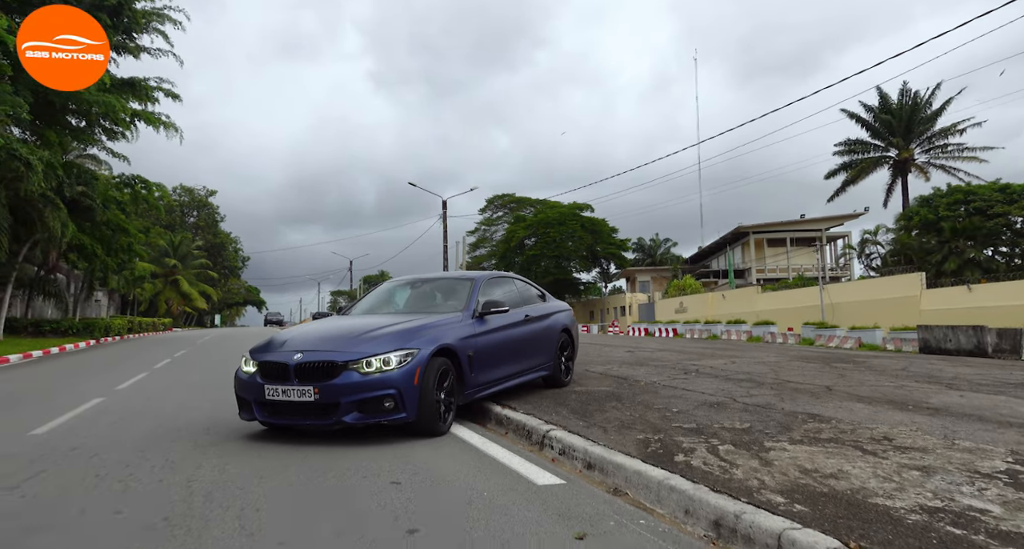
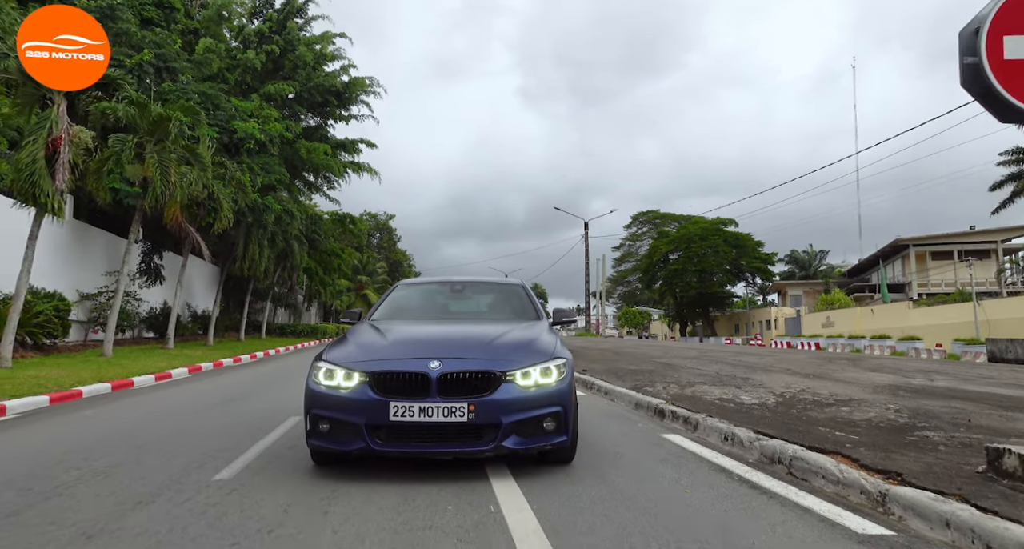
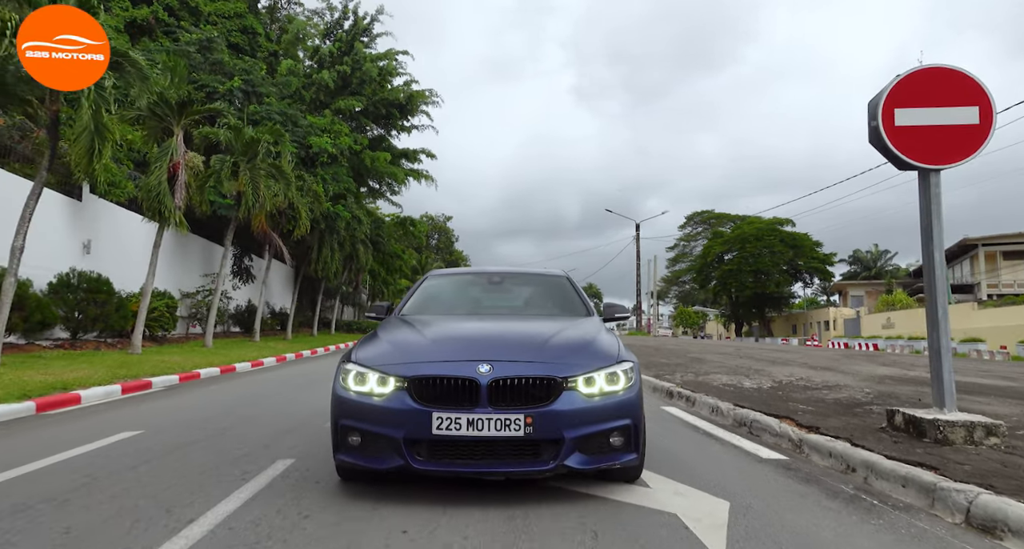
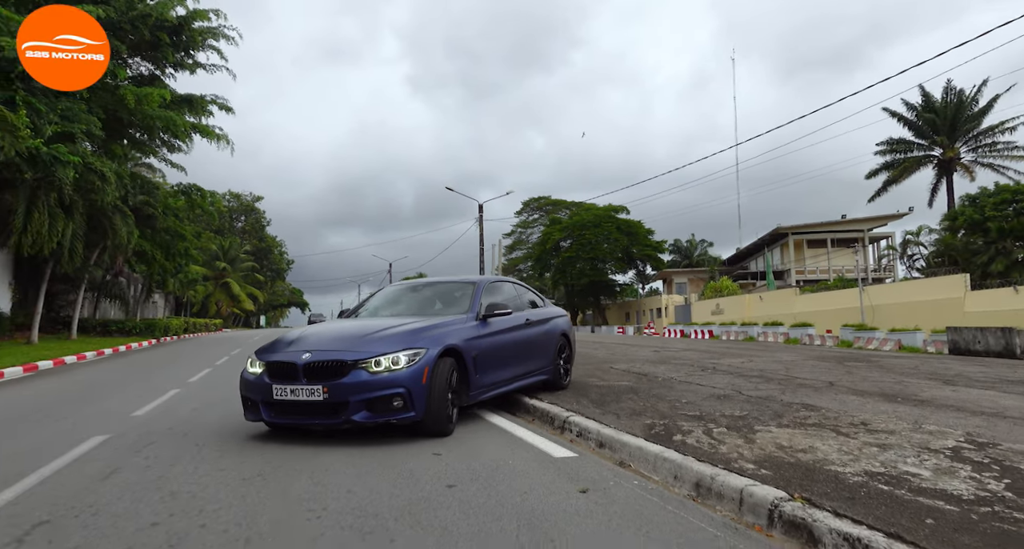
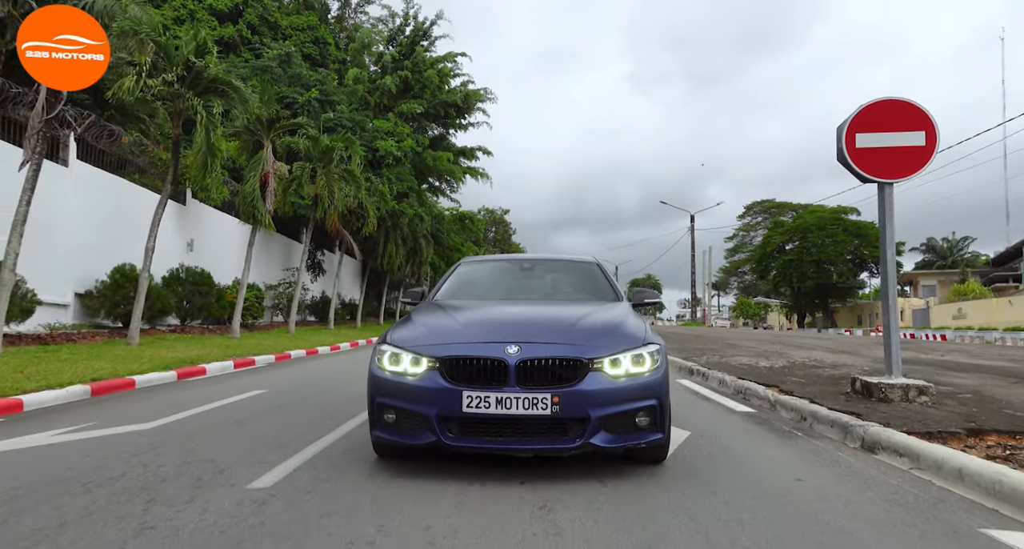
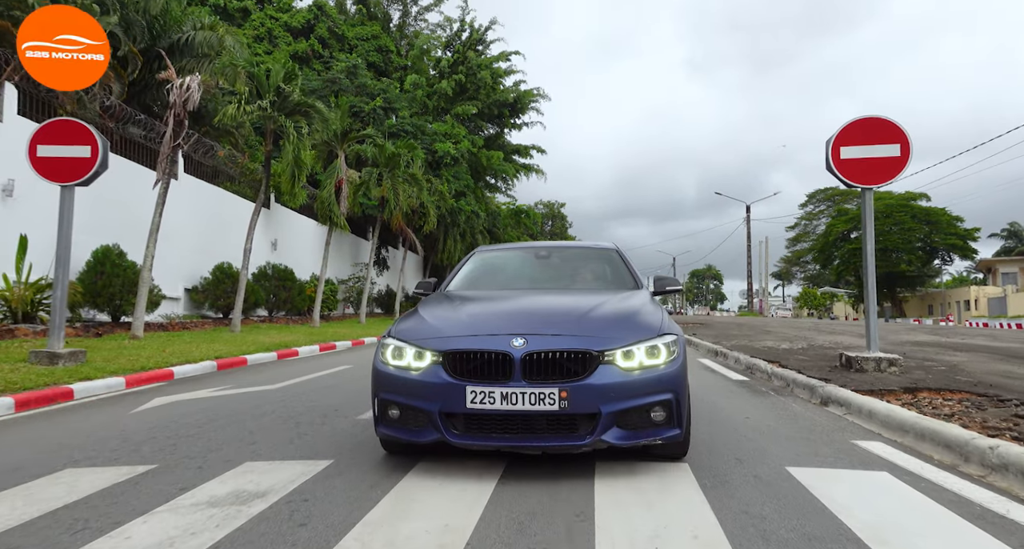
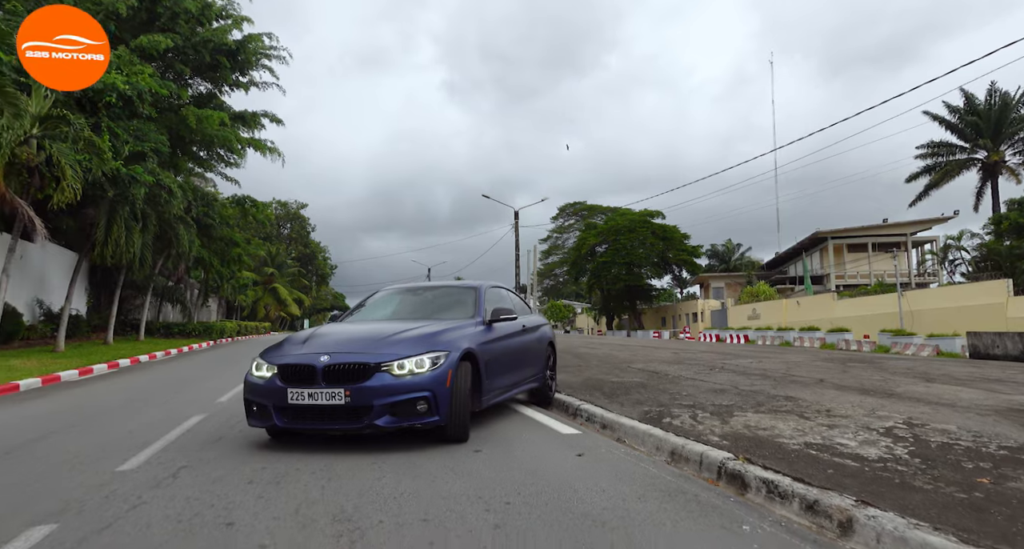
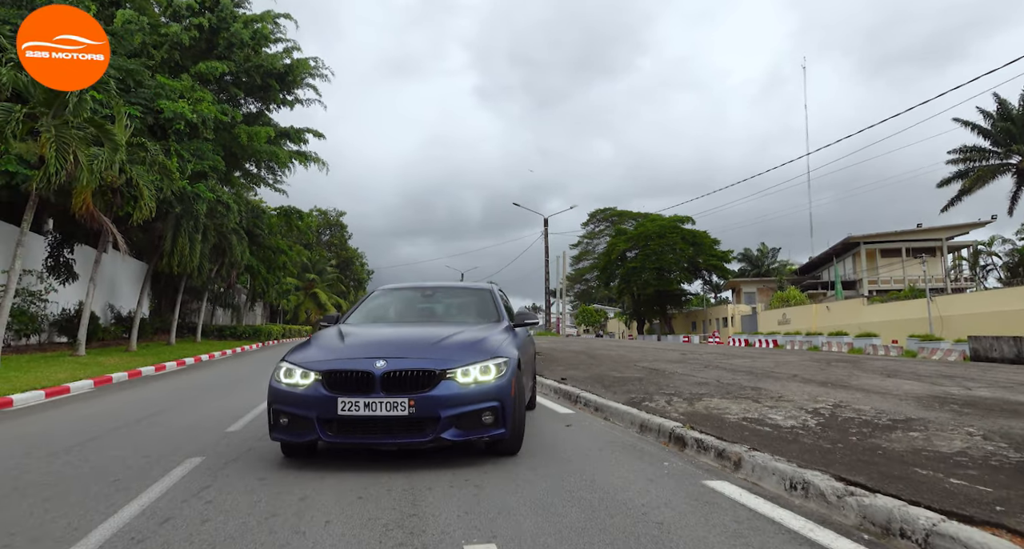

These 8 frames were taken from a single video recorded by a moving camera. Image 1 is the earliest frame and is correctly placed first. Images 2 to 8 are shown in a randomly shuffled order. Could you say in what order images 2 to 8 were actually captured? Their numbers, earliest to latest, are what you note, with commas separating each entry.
4, 7, 8, 2, 3, 5, 6
